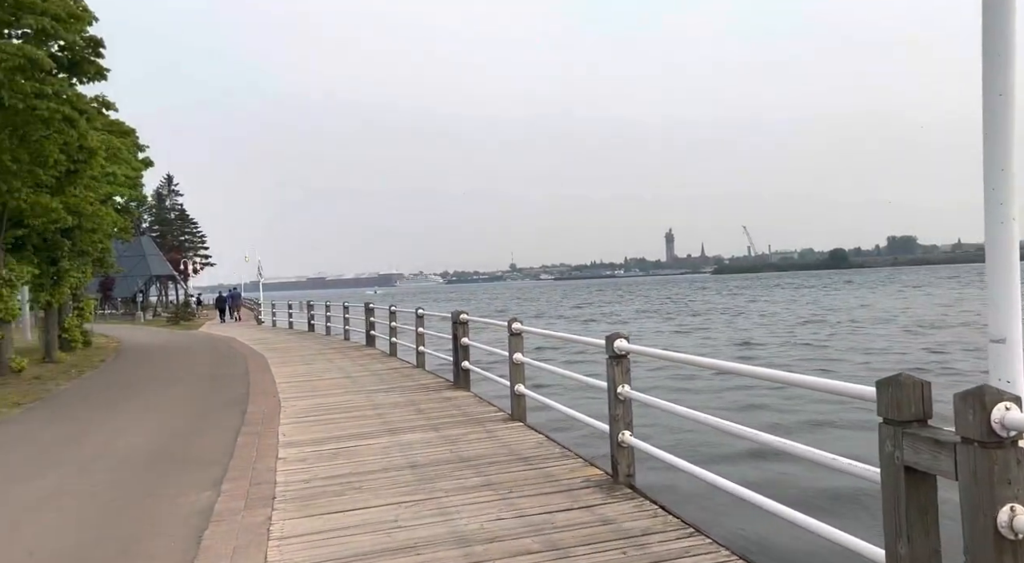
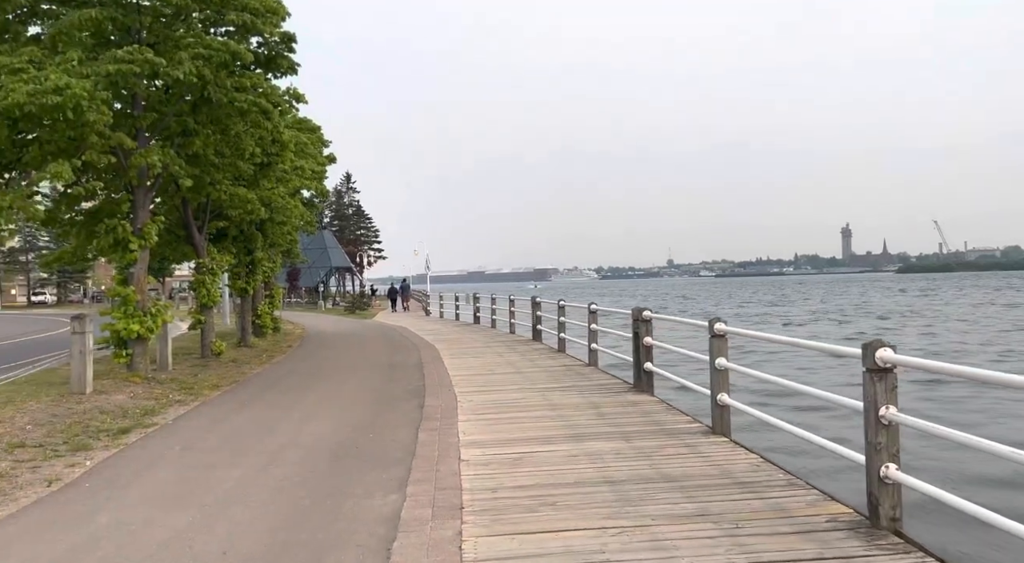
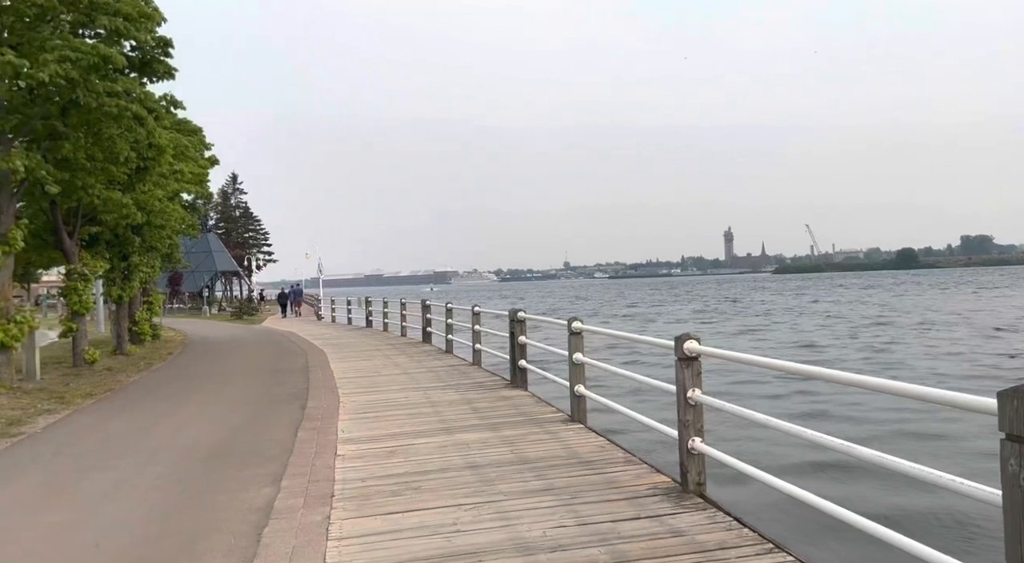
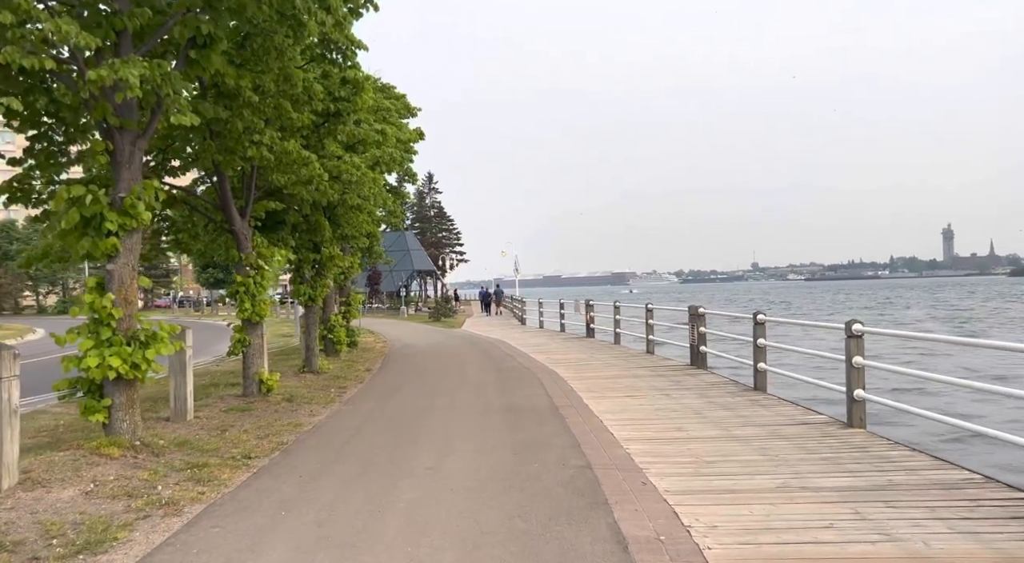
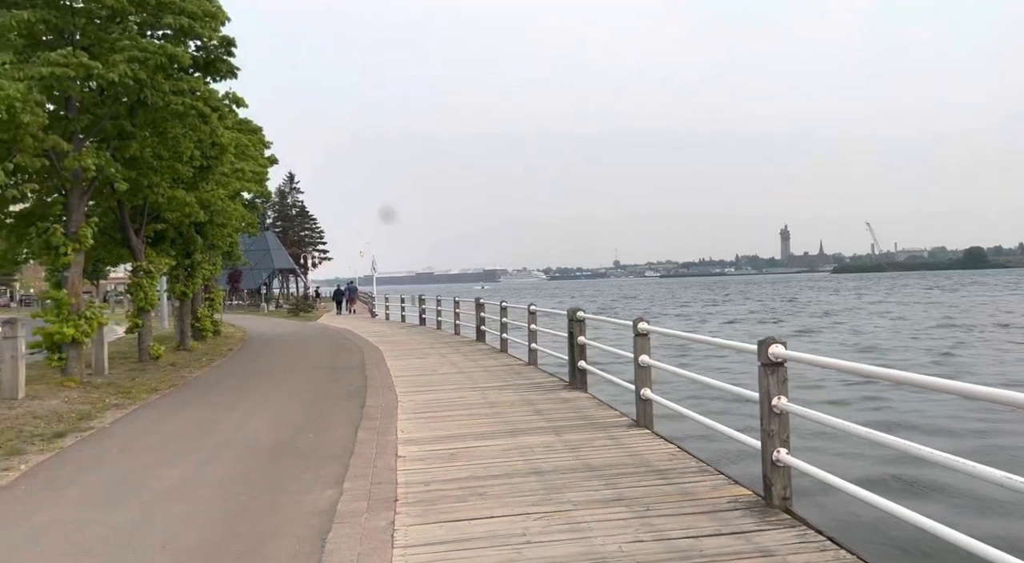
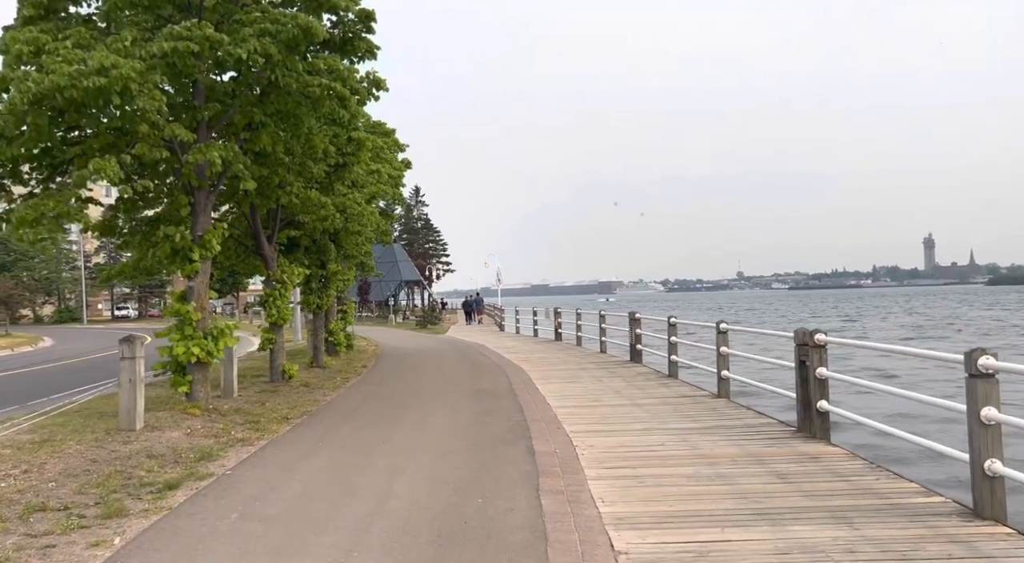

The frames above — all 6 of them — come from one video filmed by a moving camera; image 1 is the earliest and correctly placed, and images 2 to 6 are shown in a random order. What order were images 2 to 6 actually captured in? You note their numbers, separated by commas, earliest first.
3, 5, 2, 6, 4
